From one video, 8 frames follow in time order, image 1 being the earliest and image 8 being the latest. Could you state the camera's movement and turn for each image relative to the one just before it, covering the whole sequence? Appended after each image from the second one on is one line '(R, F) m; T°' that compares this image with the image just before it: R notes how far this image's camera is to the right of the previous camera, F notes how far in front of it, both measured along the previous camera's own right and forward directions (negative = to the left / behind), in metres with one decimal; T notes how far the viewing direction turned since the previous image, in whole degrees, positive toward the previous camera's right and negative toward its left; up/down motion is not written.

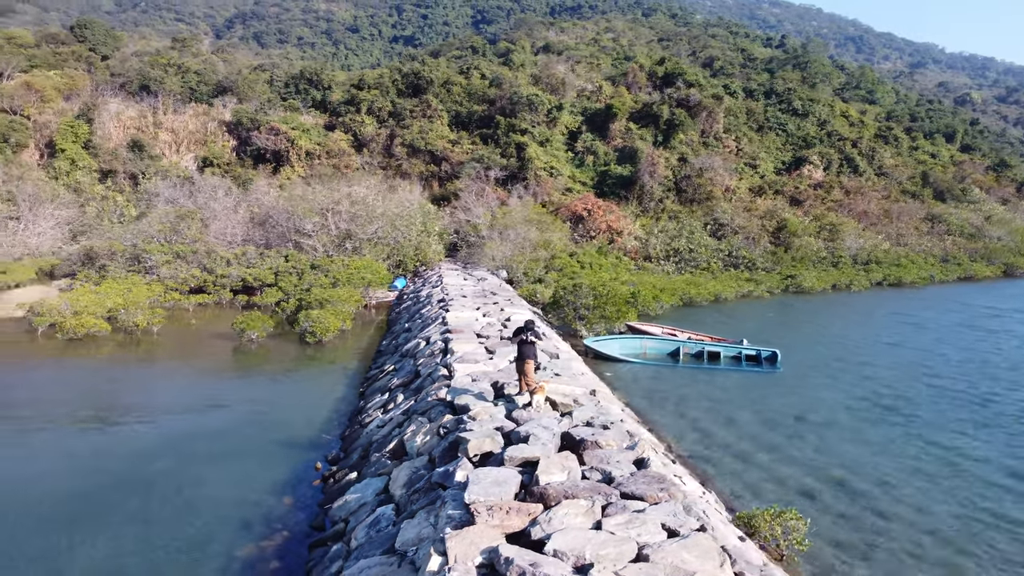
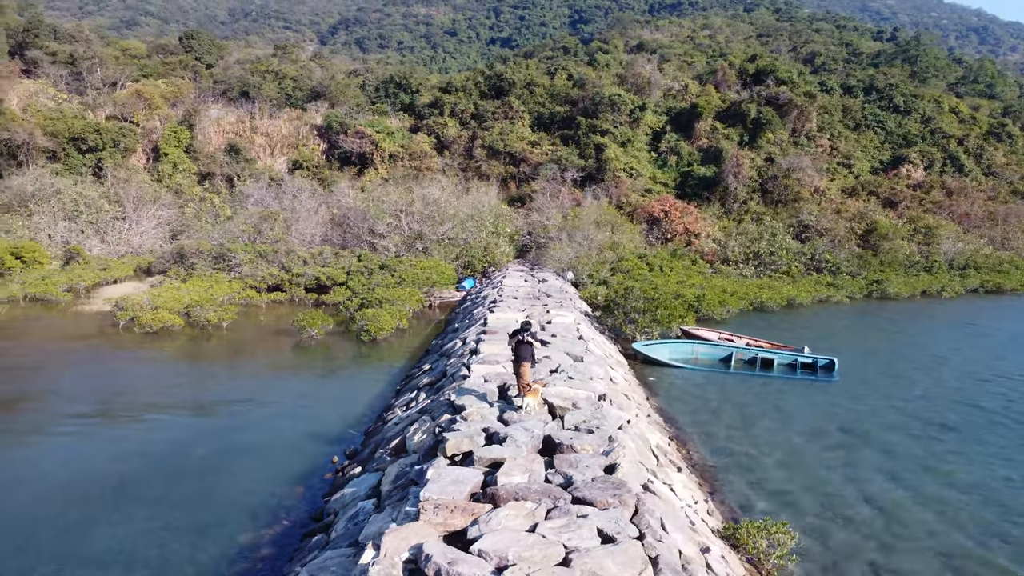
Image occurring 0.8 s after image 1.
(+0.9, -0.1) m; -7°
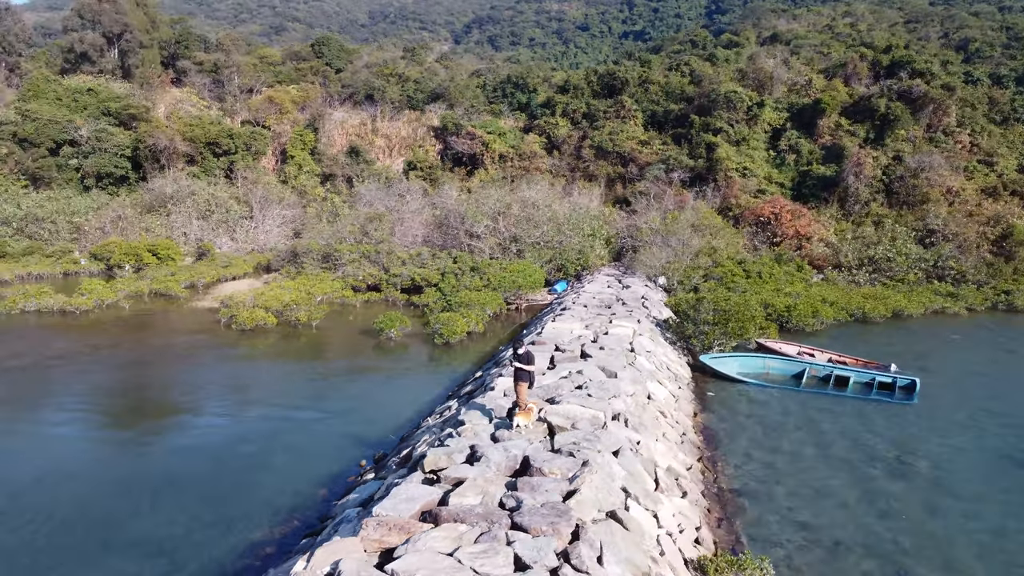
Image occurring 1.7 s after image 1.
(+1.2, -0.1) m; -9°
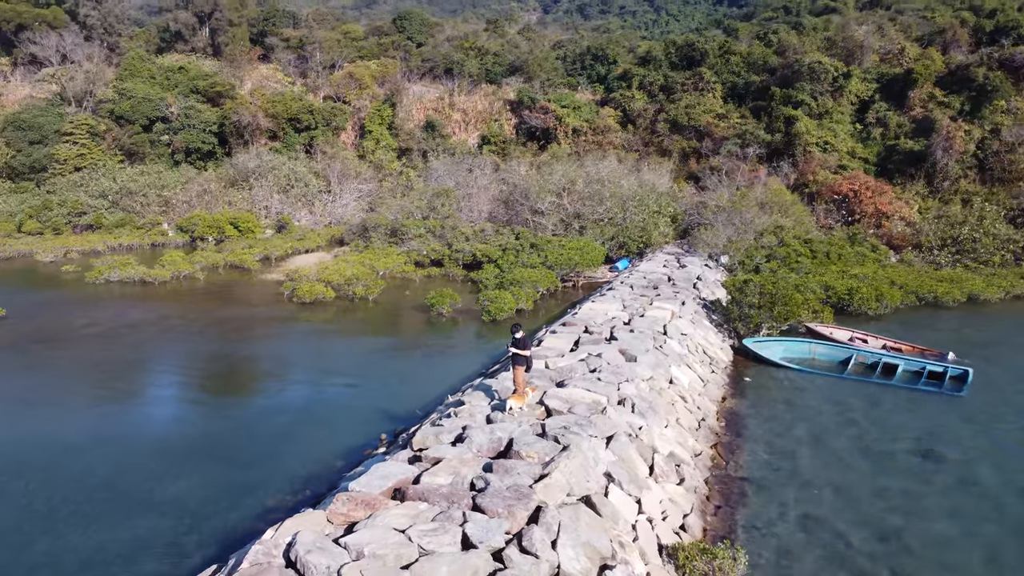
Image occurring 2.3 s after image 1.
(+0.8, -0.2) m; -6°
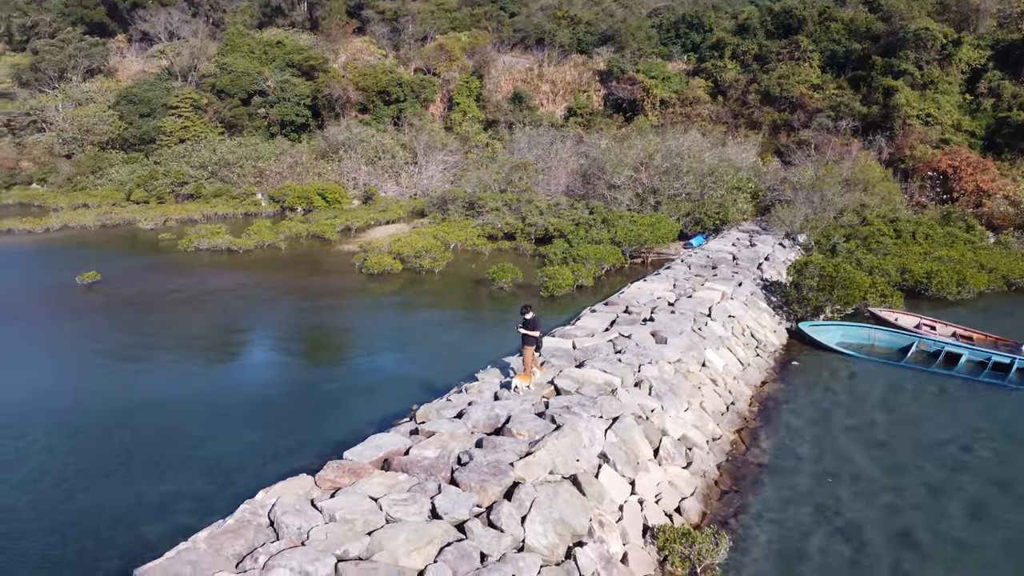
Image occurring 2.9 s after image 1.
(+0.8, -0.2) m; -7°
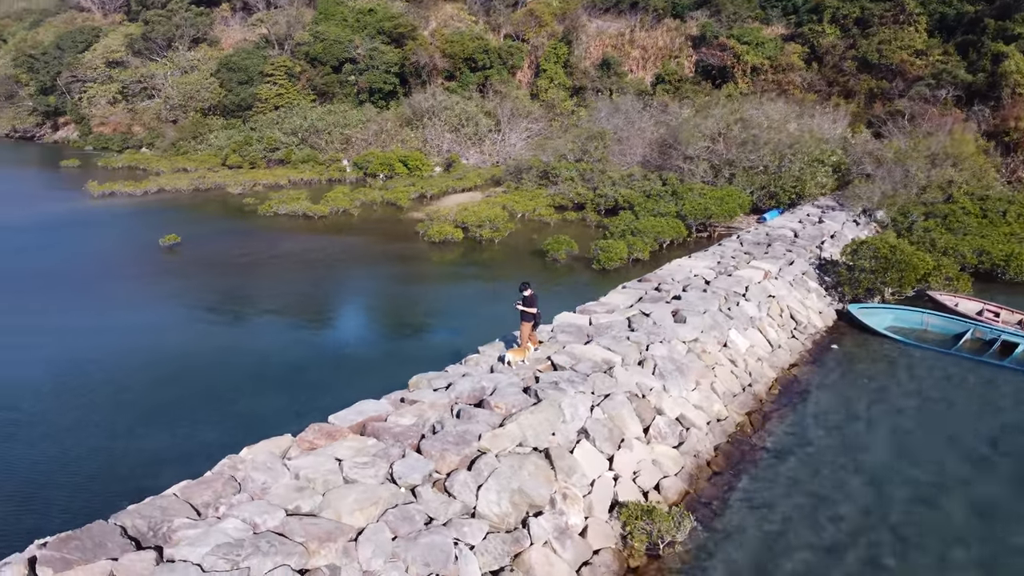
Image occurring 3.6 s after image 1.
(+1.0, -0.2) m; -7°
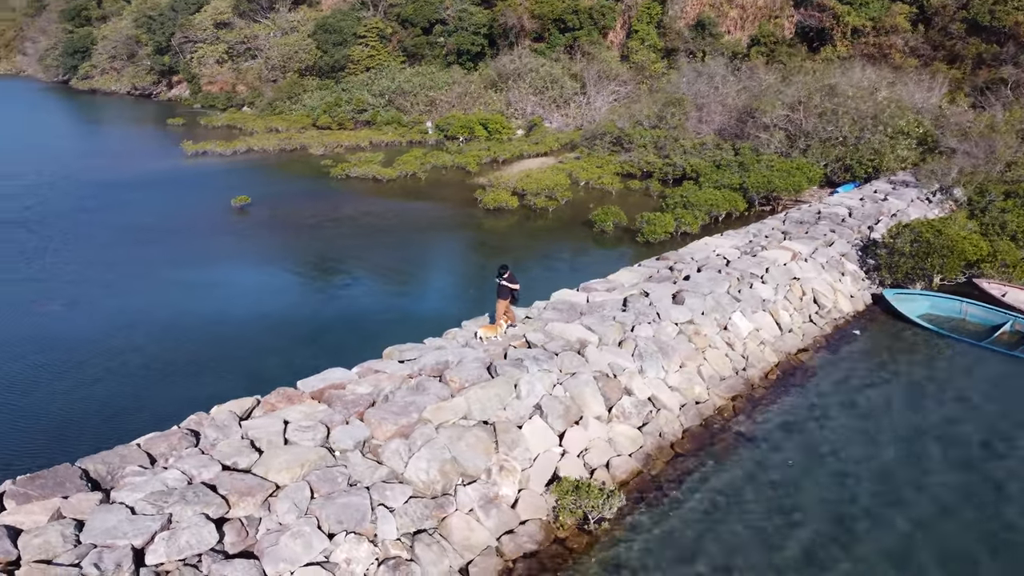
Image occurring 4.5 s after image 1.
(+1.4, -0.3) m; -7°
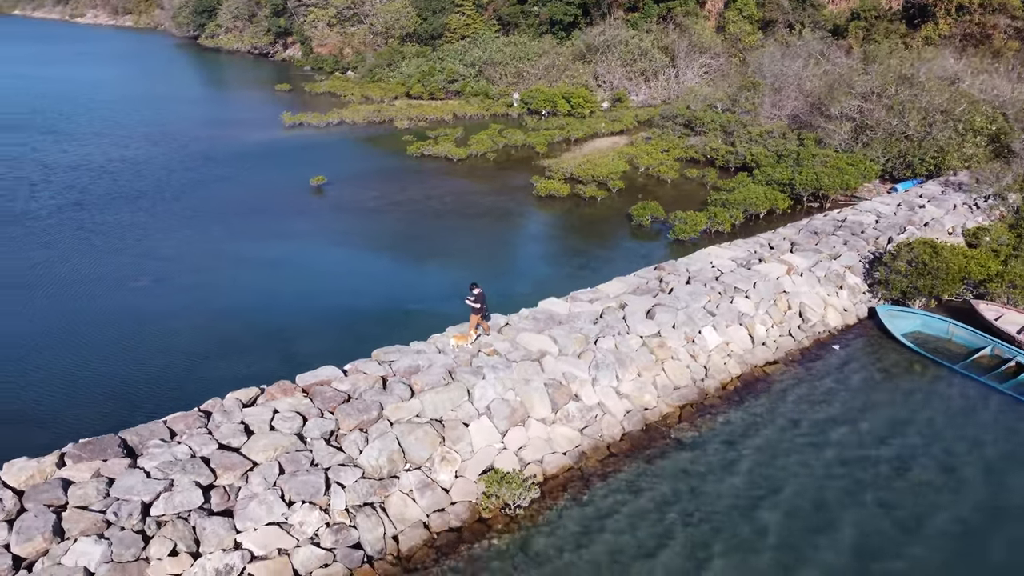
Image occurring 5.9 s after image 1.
(+1.7, -1.5) m; -8°
